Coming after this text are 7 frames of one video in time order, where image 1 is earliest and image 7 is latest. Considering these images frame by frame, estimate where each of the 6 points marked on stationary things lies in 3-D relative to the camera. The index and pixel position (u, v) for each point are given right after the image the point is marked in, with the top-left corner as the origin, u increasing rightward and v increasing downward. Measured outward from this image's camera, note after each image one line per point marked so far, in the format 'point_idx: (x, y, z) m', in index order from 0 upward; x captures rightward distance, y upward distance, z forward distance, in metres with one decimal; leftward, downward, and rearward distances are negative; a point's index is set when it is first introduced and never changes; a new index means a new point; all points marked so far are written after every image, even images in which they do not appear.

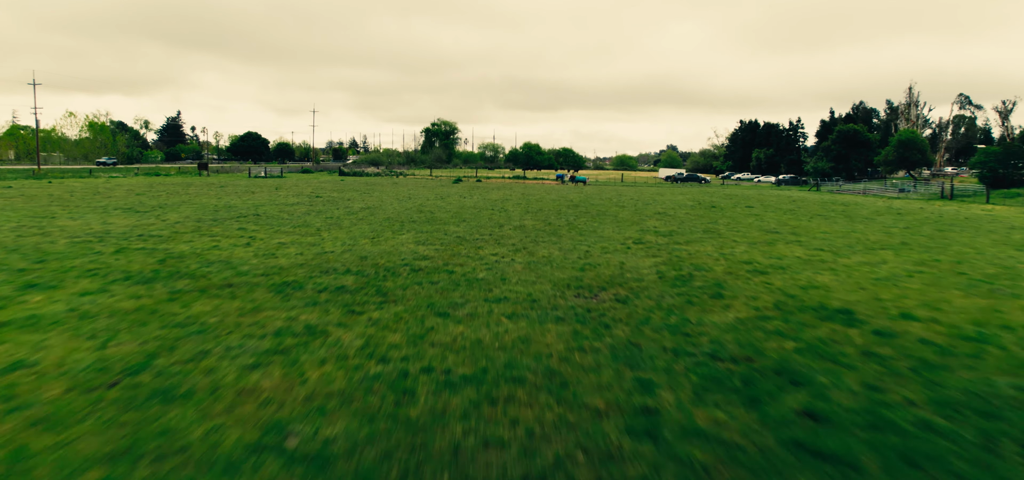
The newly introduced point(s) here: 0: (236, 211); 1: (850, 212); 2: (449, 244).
0: (-7.8, +0.8, +14.4) m
1: (+11.6, +1.0, +17.6) m
2: (-1.1, -0.1, +9.3) m
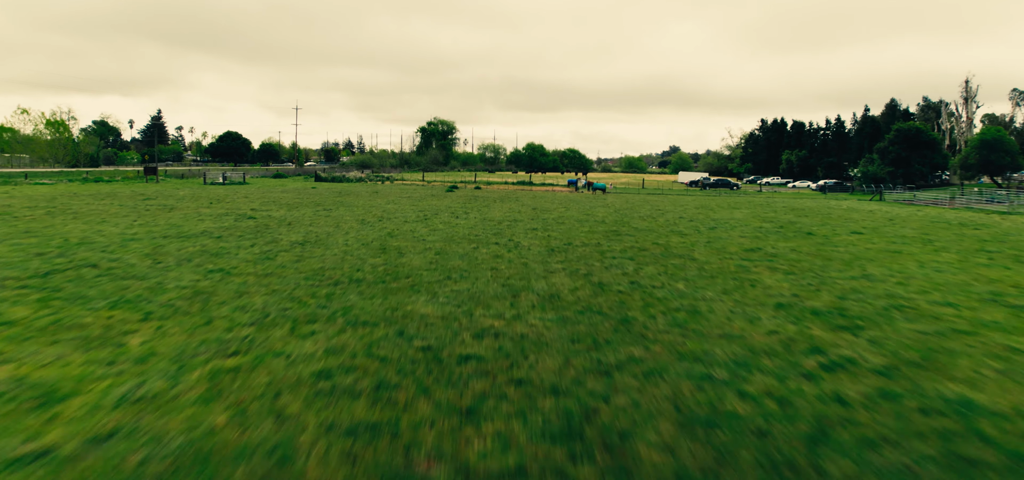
0: (-7.5, -0.2, +8.9) m
1: (+11.9, -0.1, +12.1) m
2: (-0.8, -1.1, +3.7) m
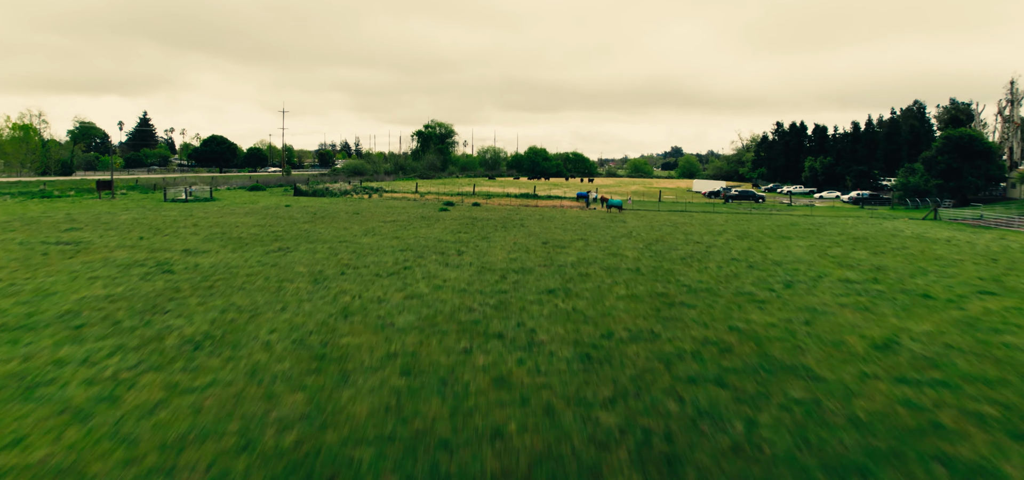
0: (-7.3, -1.5, +5.2) m
1: (+12.1, -1.4, +8.4) m
2: (-0.7, -2.4, +0.1) m
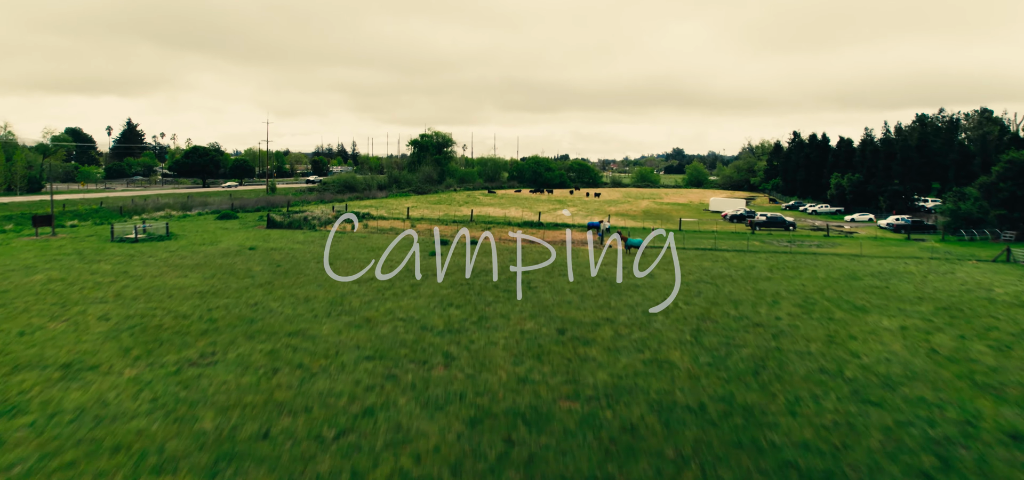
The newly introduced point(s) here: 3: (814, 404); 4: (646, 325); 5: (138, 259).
0: (-7.2, -3.5, +1.5) m
1: (+12.2, -3.4, +4.7) m
2: (-0.5, -4.5, -3.6) m
3: (+5.0, -2.7, +8.4) m
4: (+3.3, -2.1, +12.4) m
5: (-13.9, -0.7, +19.0) m
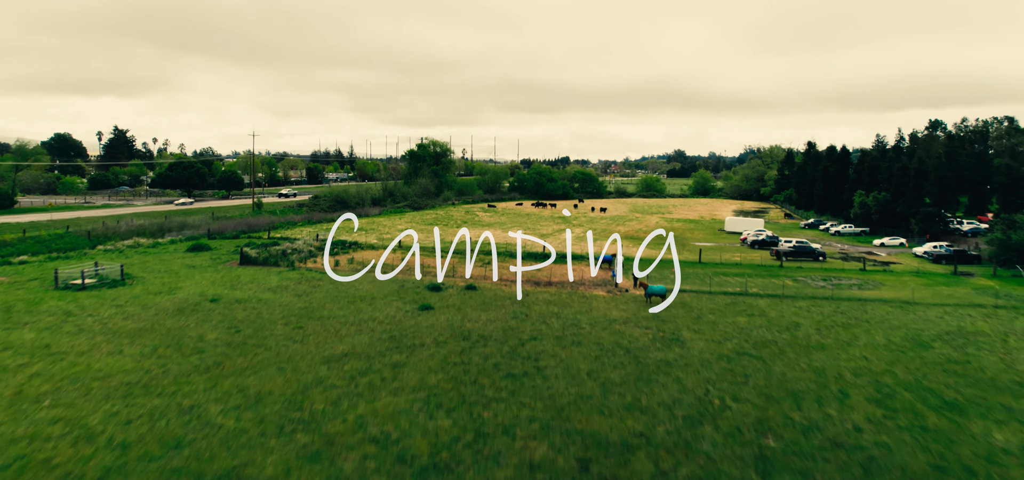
0: (-7.0, -5.4, -1.5) m
1: (+12.4, -5.2, +1.7) m
2: (-0.4, -6.3, -6.6) m
3: (+5.1, -4.6, +5.5) m
4: (+3.4, -3.9, +9.5) m
5: (-13.8, -2.5, +16.1) m
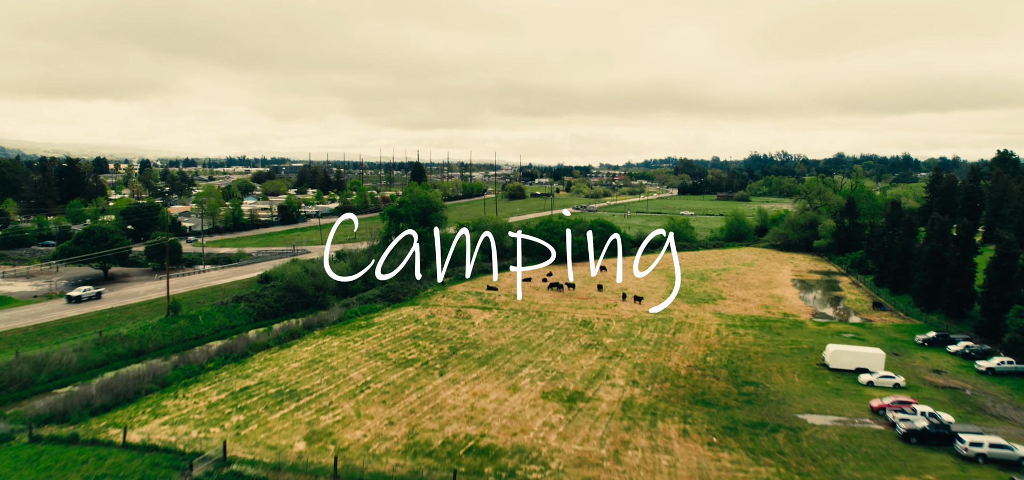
0: (-6.5, -13.2, -14.1) m
1: (+12.9, -13.1, -10.9) m
2: (+0.1, -14.1, -19.2) m
3: (+5.7, -12.4, -7.2) m
4: (+3.9, -11.7, -3.2) m
5: (-13.3, -10.3, +3.4) m
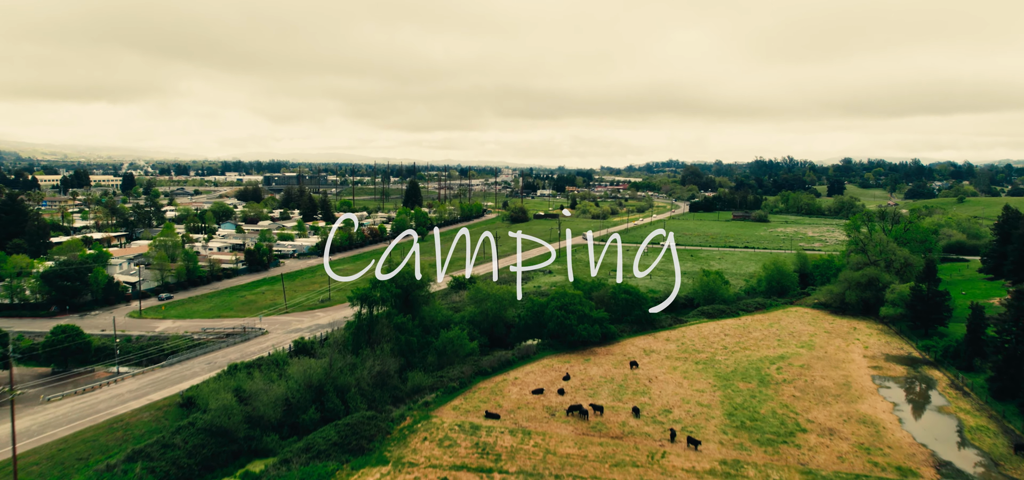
0: (-6.1, -20.2, -25.4) m
1: (+13.3, -20.1, -22.2) m
2: (+0.5, -21.1, -30.5) m
3: (+6.1, -19.4, -18.5) m
4: (+4.4, -18.8, -14.5) m
5: (-12.8, -17.4, -7.8) m
